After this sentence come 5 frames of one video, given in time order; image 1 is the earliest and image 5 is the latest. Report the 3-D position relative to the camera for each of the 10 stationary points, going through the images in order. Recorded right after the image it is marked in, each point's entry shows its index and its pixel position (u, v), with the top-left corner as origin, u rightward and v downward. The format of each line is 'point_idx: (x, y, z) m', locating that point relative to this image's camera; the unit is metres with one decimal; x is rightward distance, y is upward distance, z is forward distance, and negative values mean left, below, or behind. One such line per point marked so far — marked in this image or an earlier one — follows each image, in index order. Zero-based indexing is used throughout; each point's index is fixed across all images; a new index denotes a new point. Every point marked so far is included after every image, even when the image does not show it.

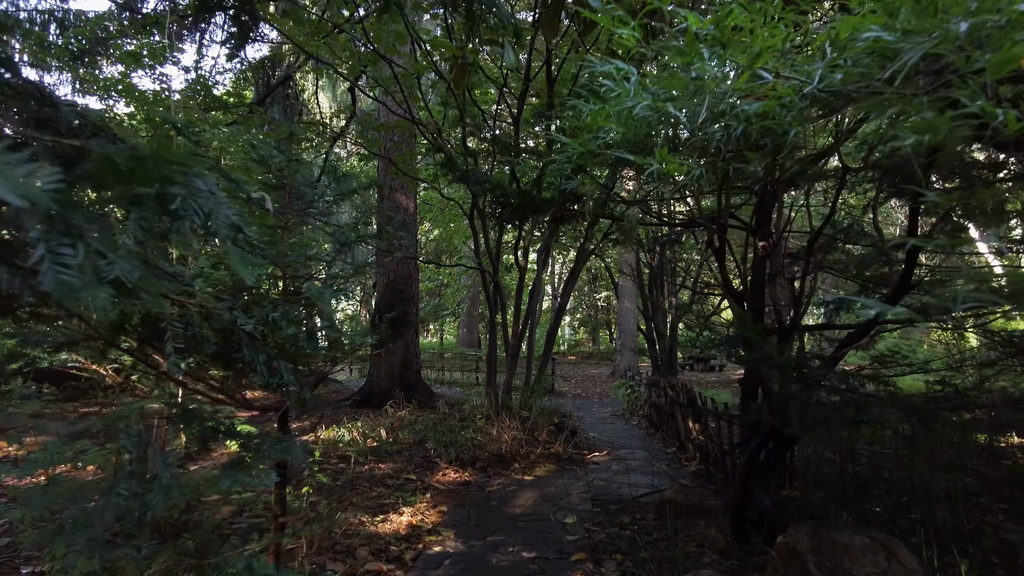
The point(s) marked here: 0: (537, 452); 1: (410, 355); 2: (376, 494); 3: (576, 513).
0: (+0.3, -1.8, +6.0) m
1: (-1.6, -1.1, +8.7) m
2: (-1.2, -1.8, +4.7) m
3: (+0.5, -1.8, +4.4) m
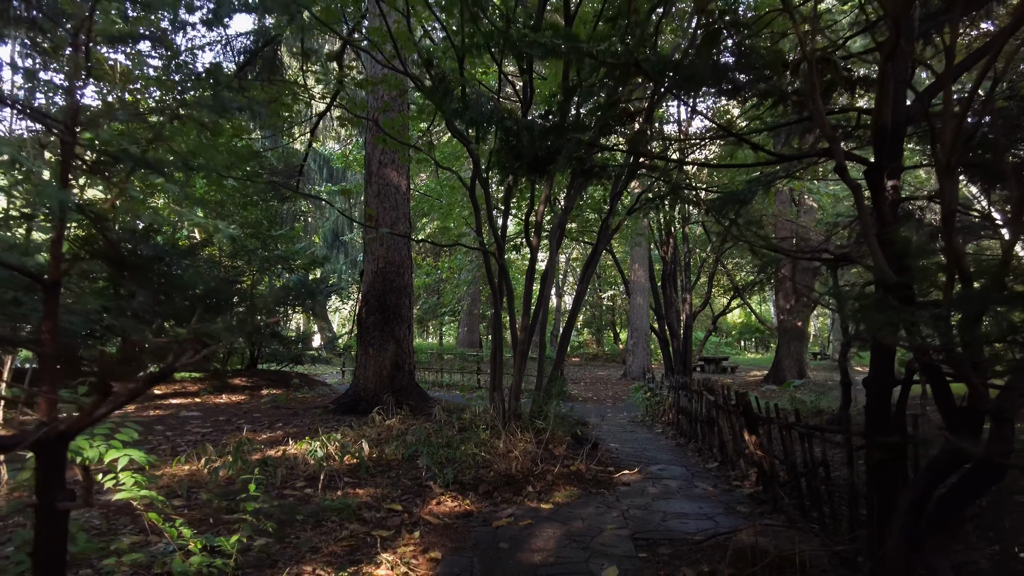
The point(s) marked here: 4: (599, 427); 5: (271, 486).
0: (+0.4, -1.6, +4.8) m
1: (-1.5, -0.9, +7.5) m
2: (-1.1, -1.6, +3.6) m
3: (+0.6, -1.6, +3.2) m
4: (+1.2, -1.9, +7.7) m
5: (-1.9, -1.5, +4.3) m
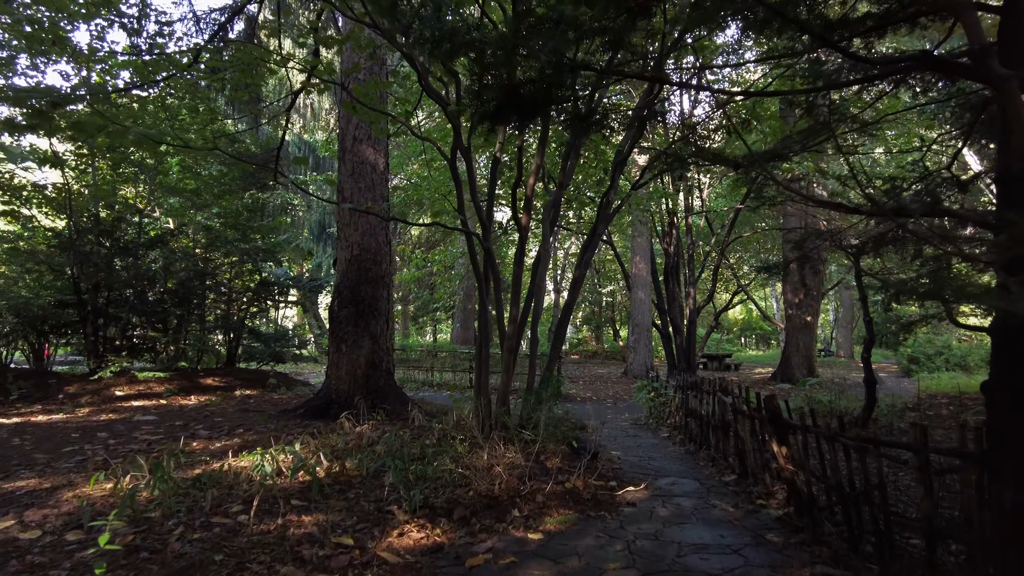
0: (+0.3, -1.5, +4.0) m
1: (-1.6, -0.8, +6.8) m
2: (-1.2, -1.5, +2.8) m
3: (+0.5, -1.5, +2.4) m
4: (+1.1, -1.8, +6.9) m
5: (-2.0, -1.4, +3.5) m
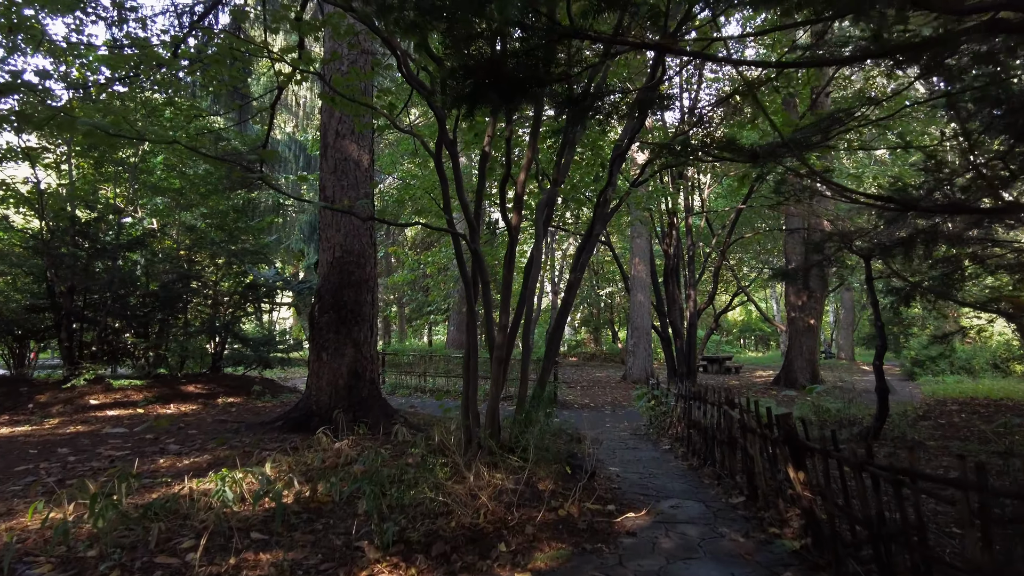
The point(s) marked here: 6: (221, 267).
0: (+0.2, -1.5, +3.6) m
1: (-1.7, -0.8, +6.4) m
2: (-1.3, -1.5, +2.4) m
3: (+0.4, -1.5, +2.0) m
4: (+1.0, -1.9, +6.5) m
5: (-2.1, -1.5, +3.1) m
6: (-6.1, +0.4, +11.5) m
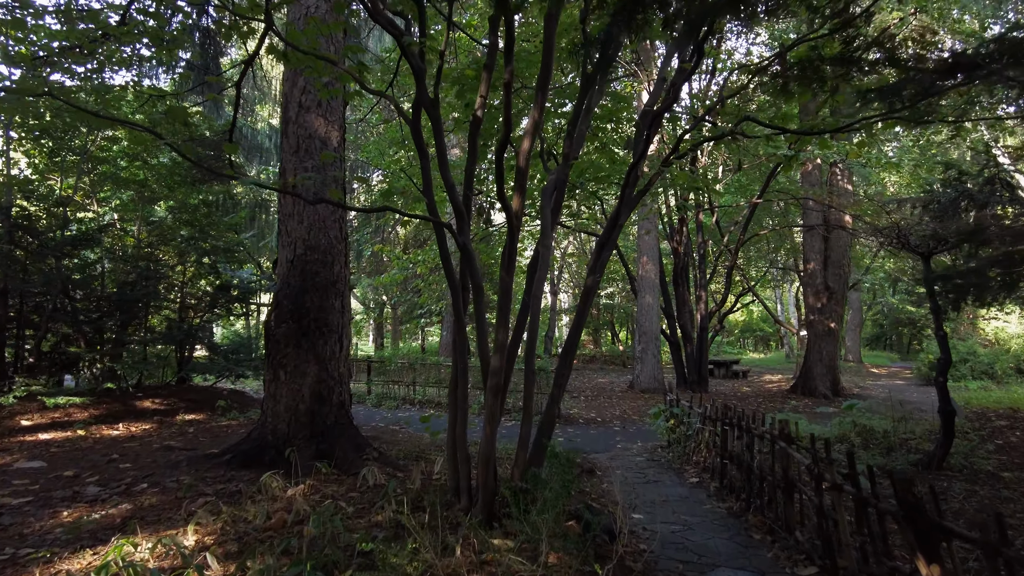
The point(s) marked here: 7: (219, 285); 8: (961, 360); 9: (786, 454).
0: (+0.2, -1.6, +2.5) m
1: (-1.7, -0.9, +5.2) m
2: (-1.3, -1.6, +1.3) m
3: (+0.4, -1.6, +0.9) m
4: (+1.0, -1.9, +5.4) m
5: (-2.1, -1.5, +2.0) m
6: (-6.1, +0.4, +10.4) m
7: (-5.7, +0.1, +10.6) m
8: (+15.7, -2.5, +19.2) m
9: (+2.0, -1.2, +4.0) m
